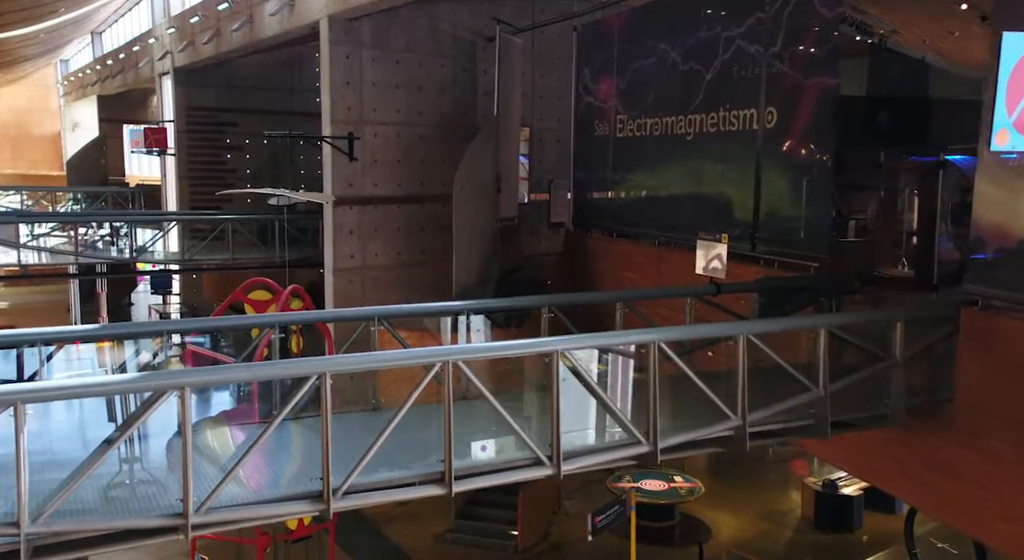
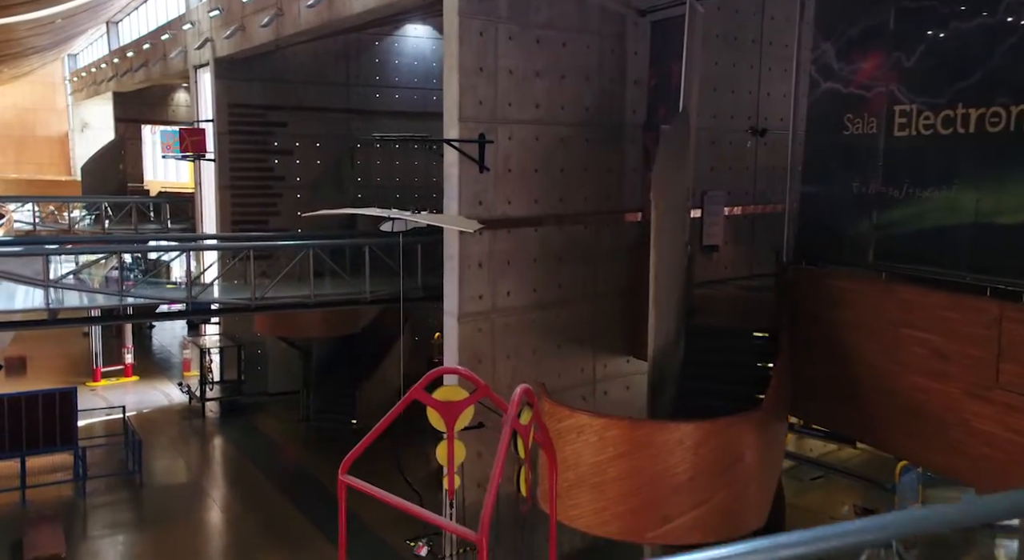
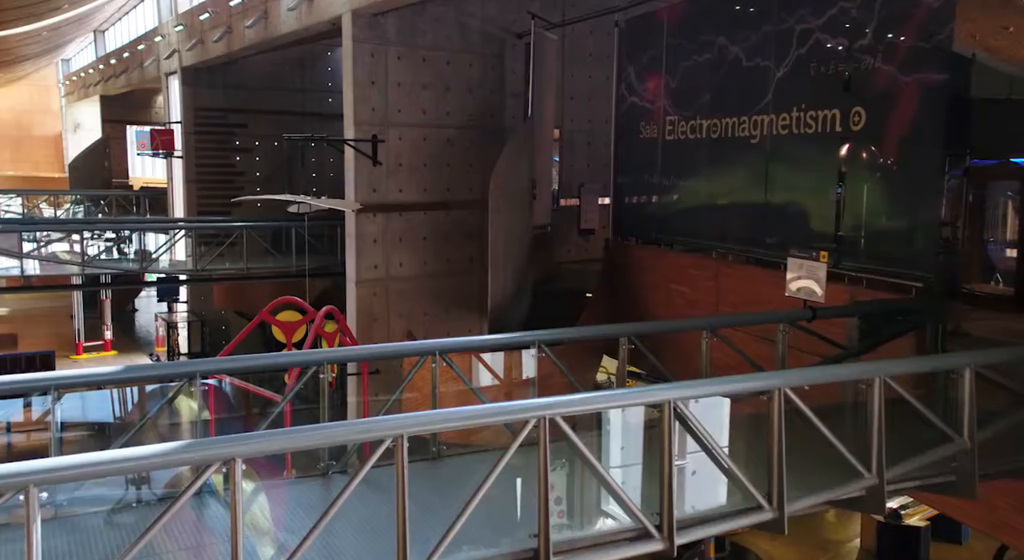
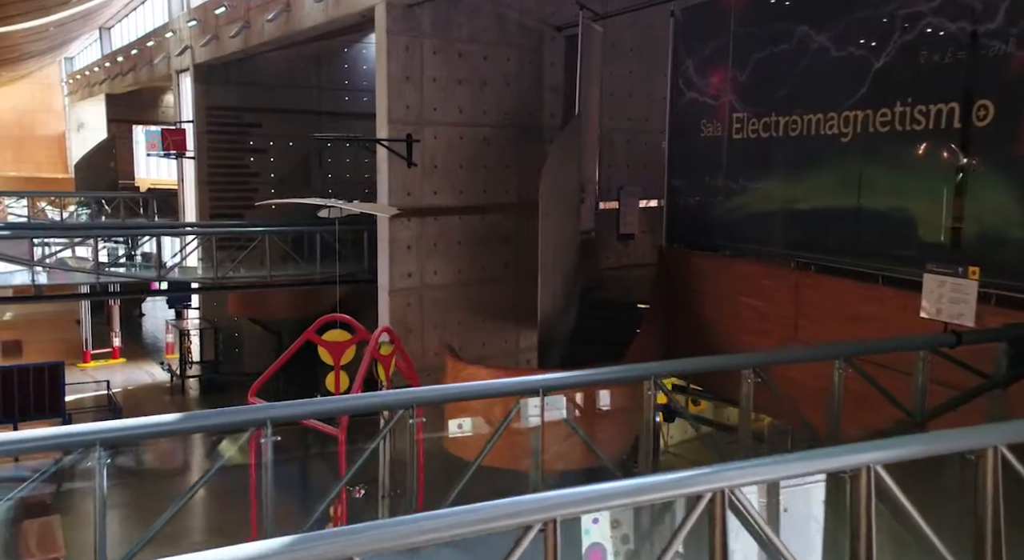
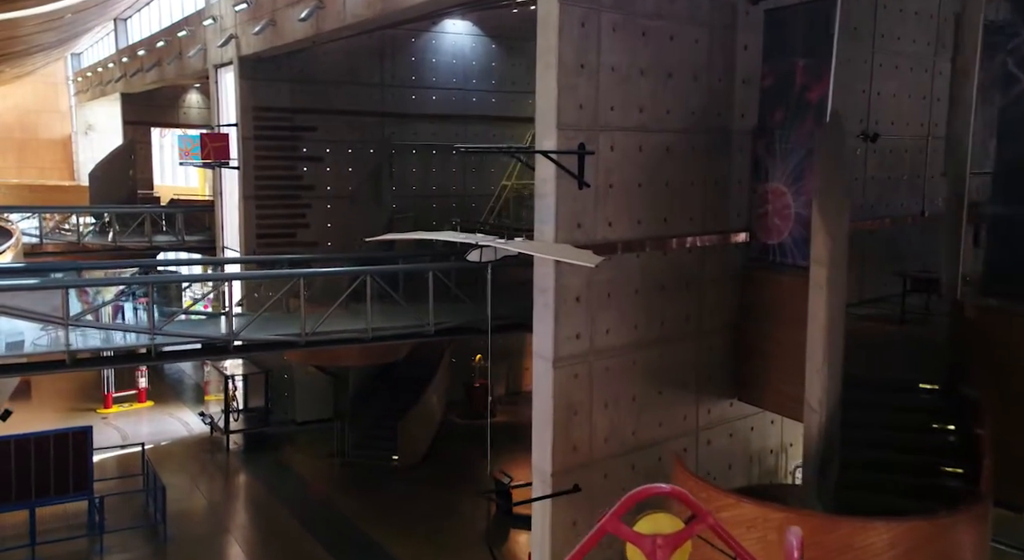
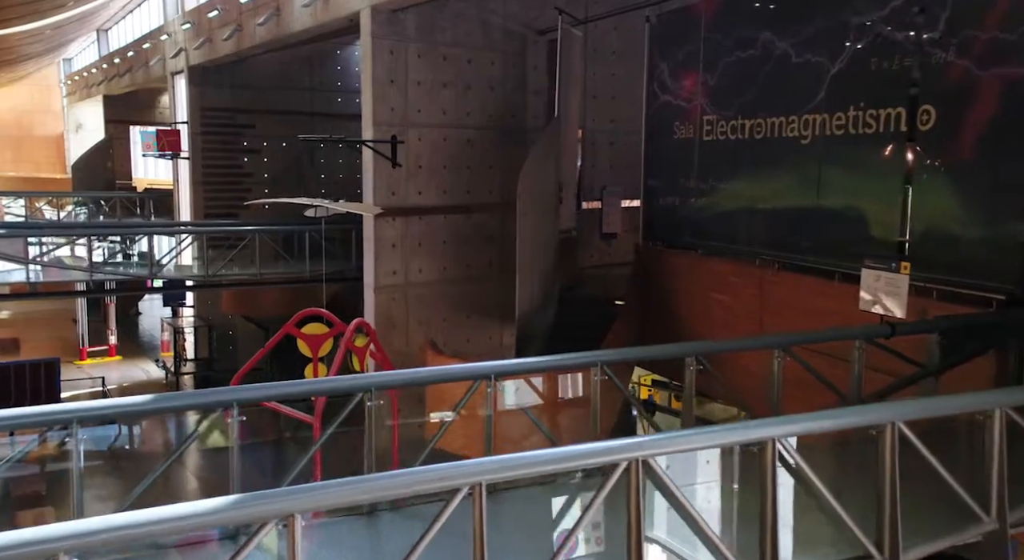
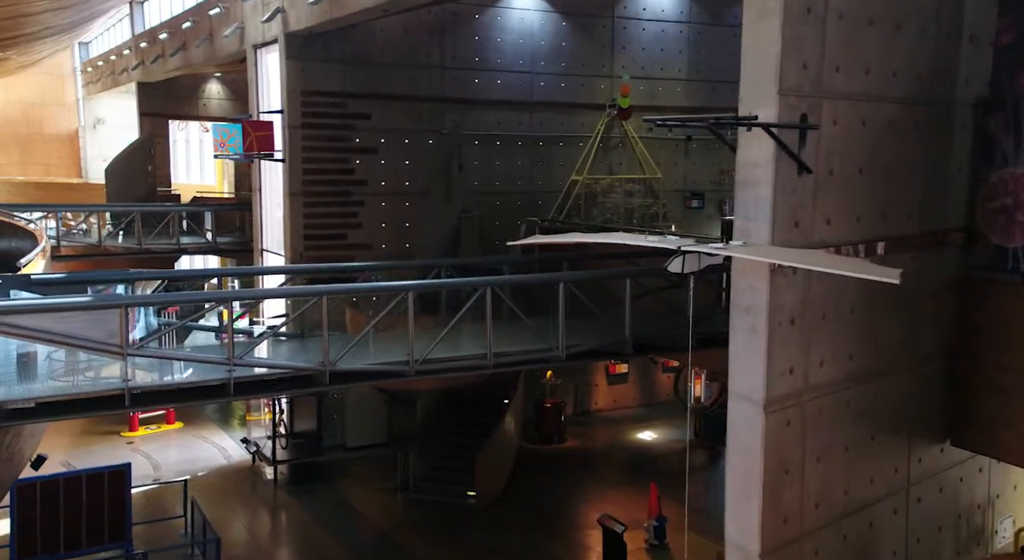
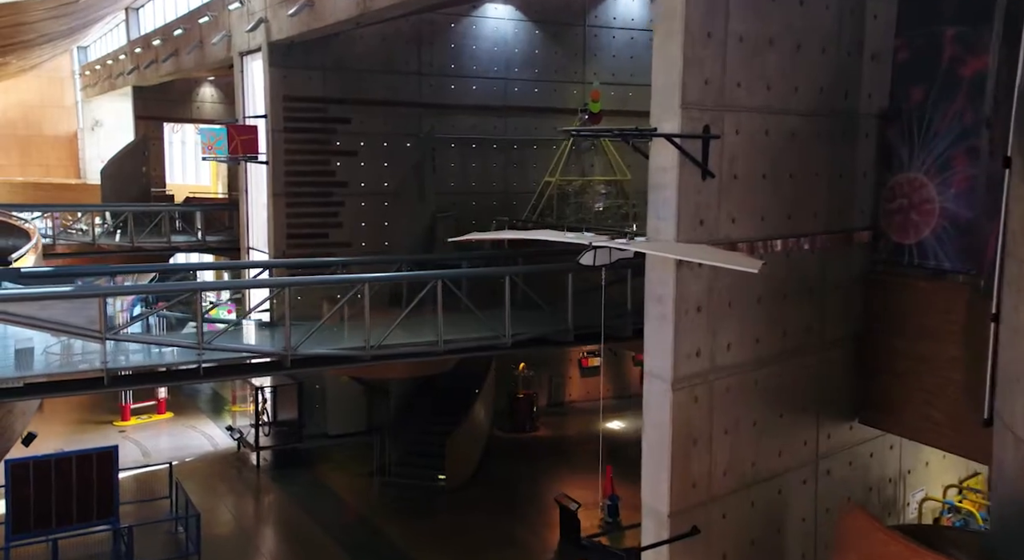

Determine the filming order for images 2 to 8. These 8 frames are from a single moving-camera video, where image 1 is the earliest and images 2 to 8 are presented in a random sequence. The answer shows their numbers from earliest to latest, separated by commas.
3, 6, 4, 2, 5, 8, 7
